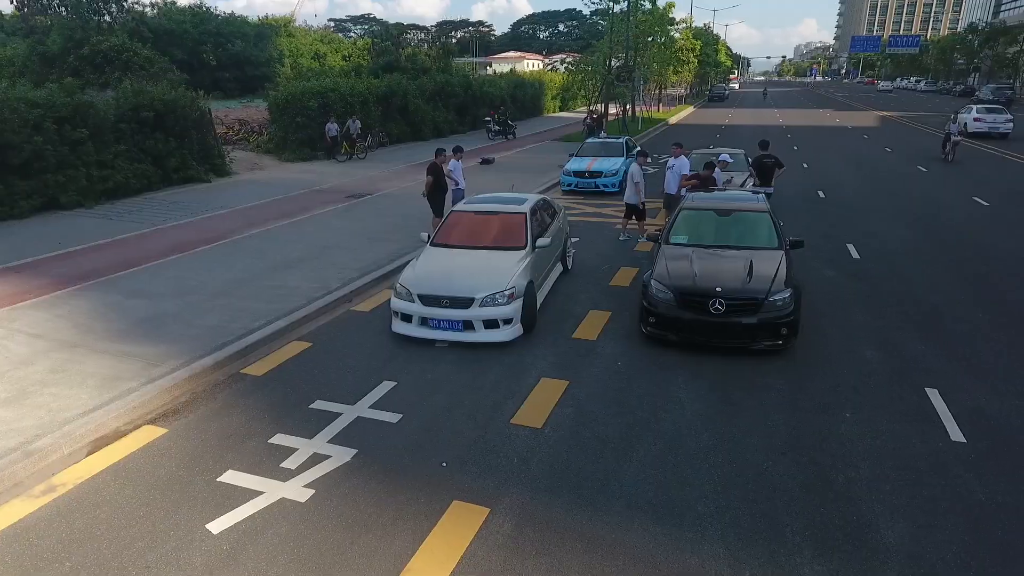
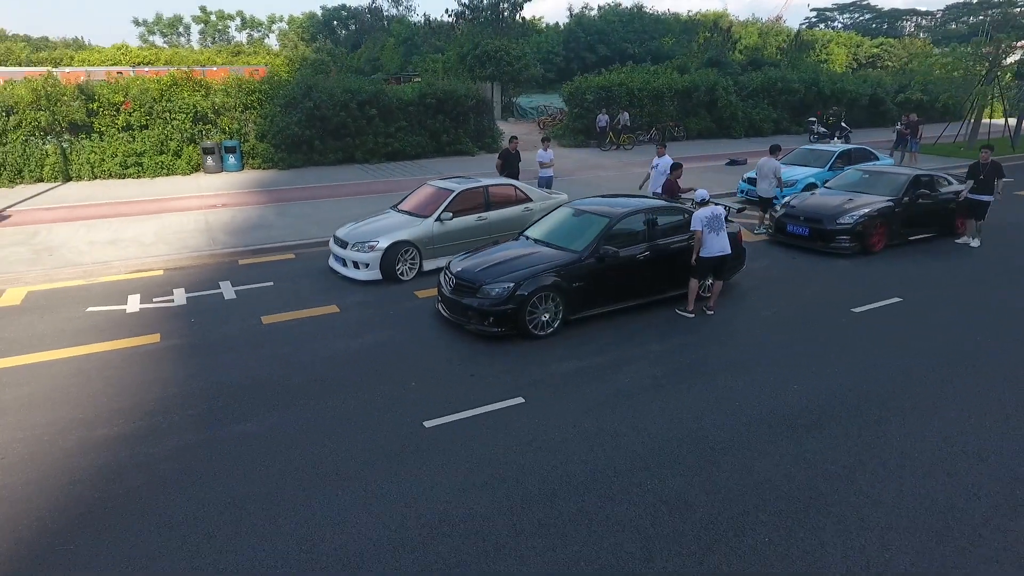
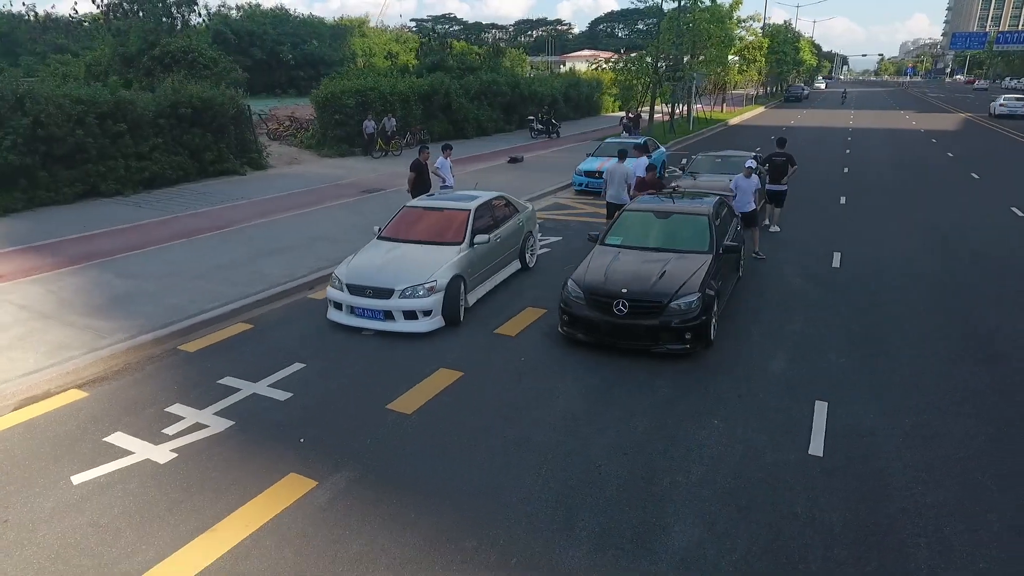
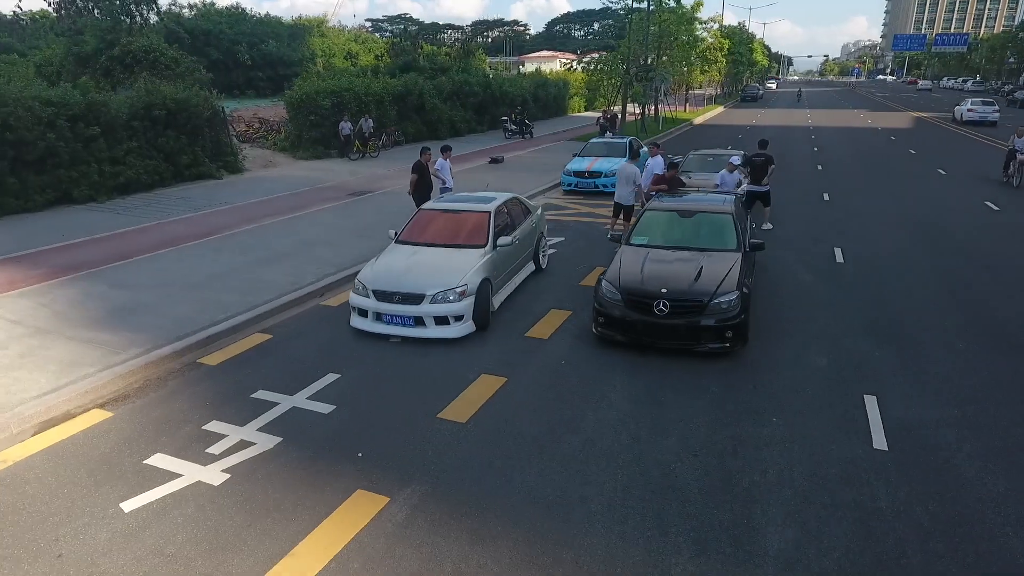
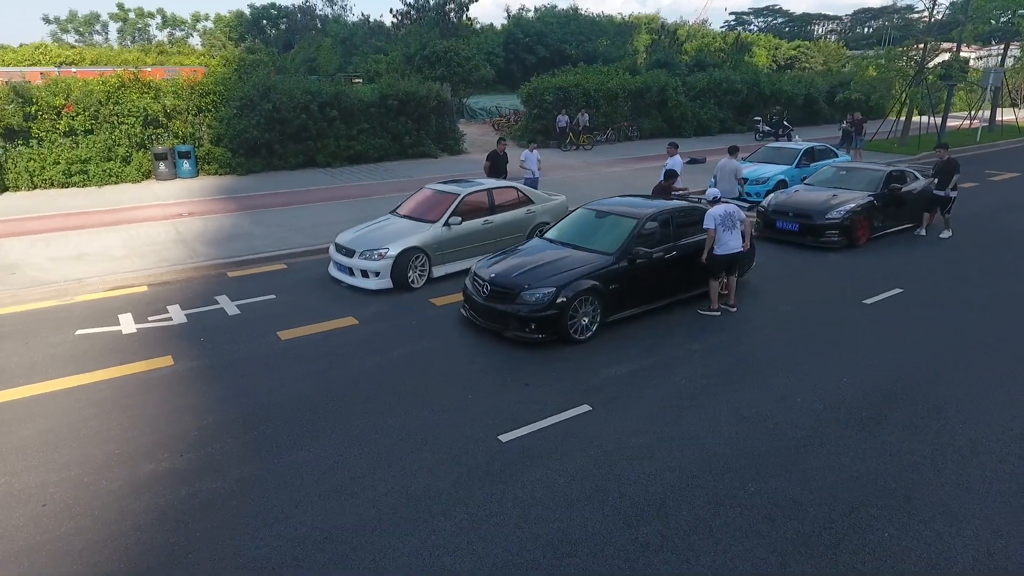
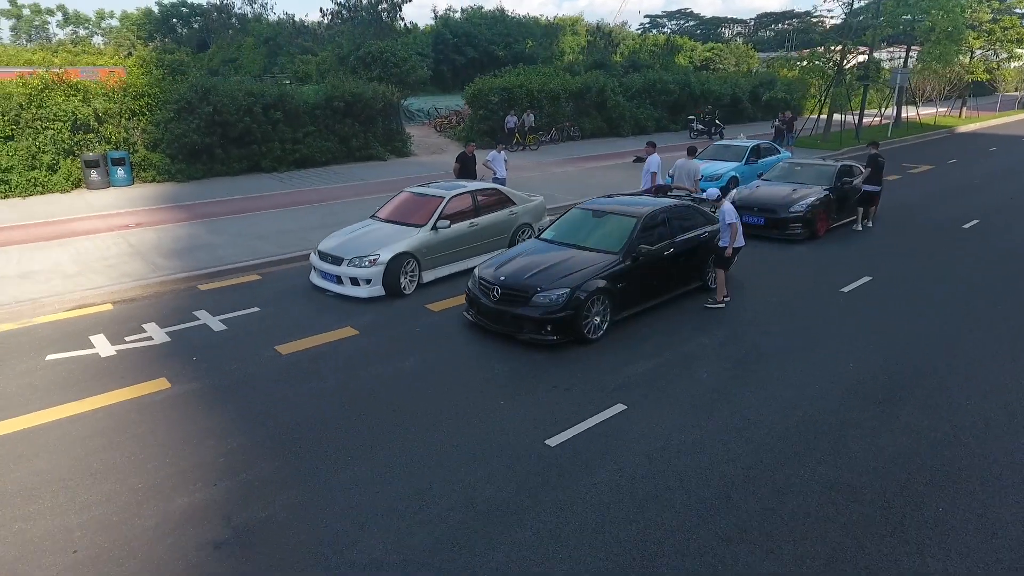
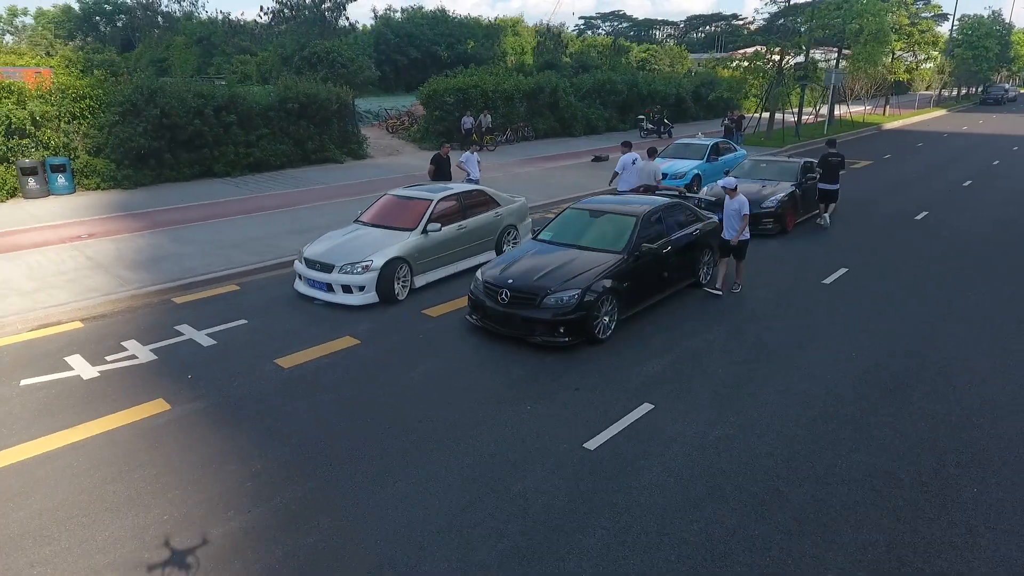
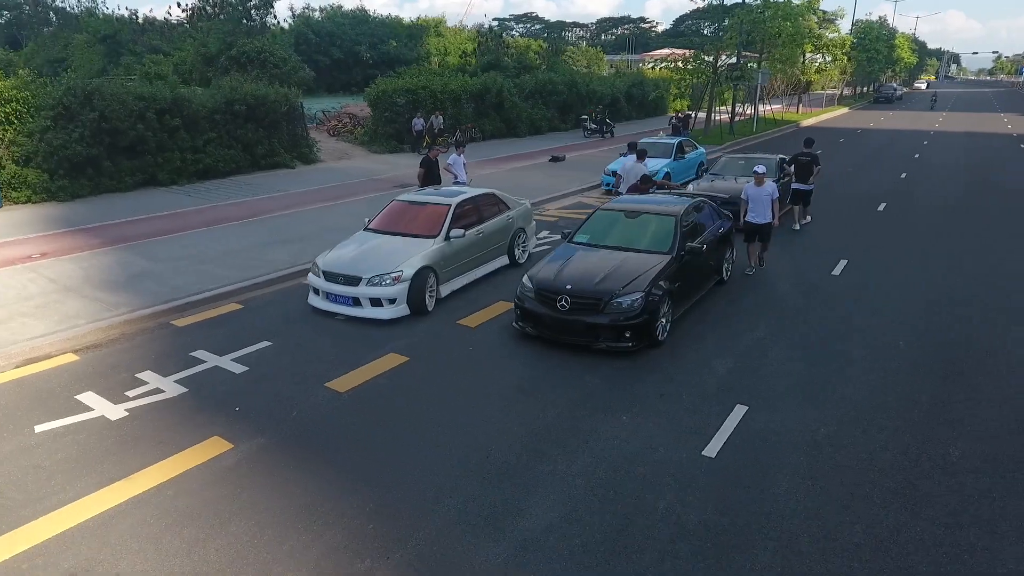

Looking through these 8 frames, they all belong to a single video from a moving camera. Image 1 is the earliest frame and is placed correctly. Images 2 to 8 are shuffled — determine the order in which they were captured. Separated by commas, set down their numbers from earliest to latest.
4, 3, 8, 7, 6, 5, 2
